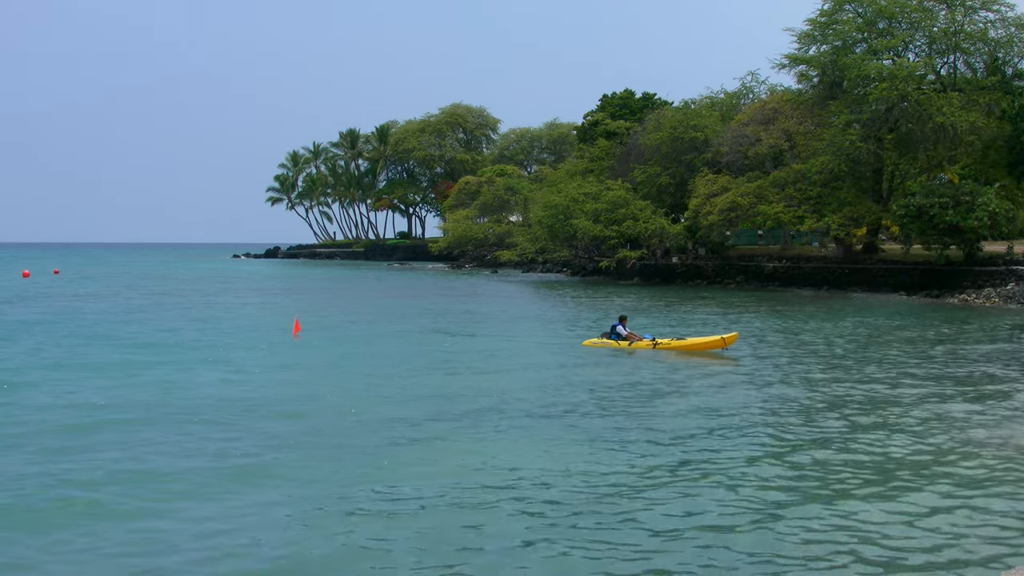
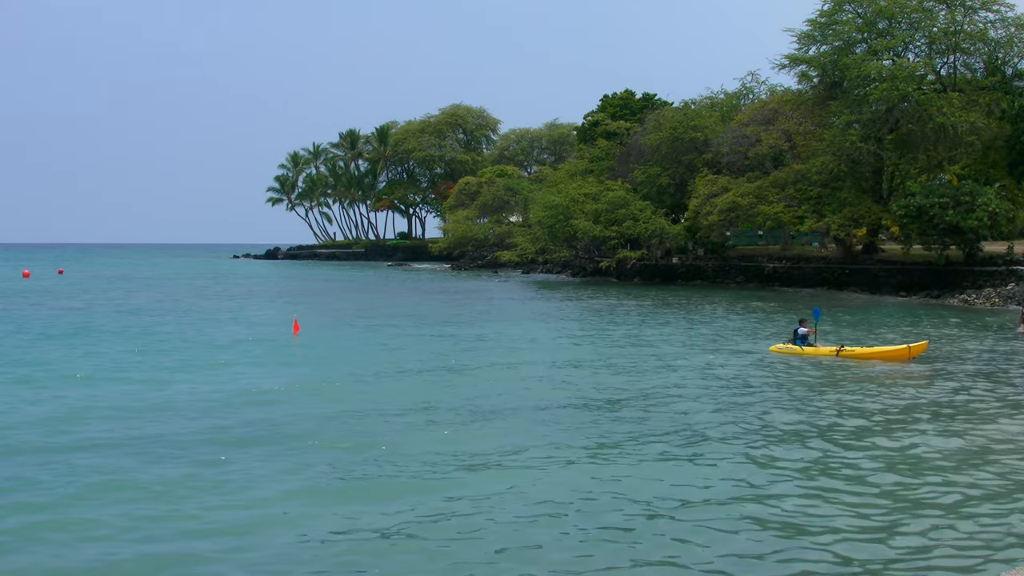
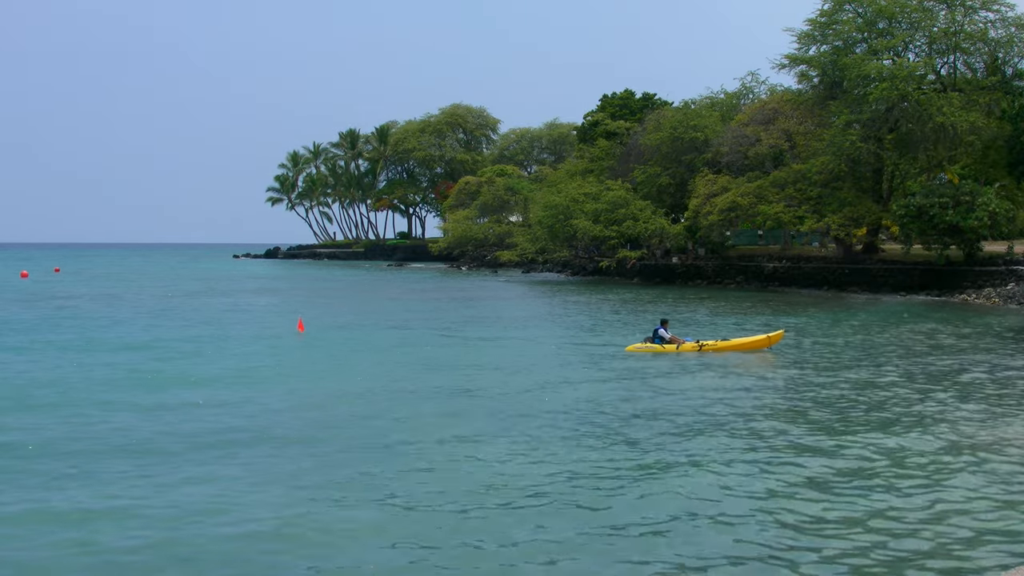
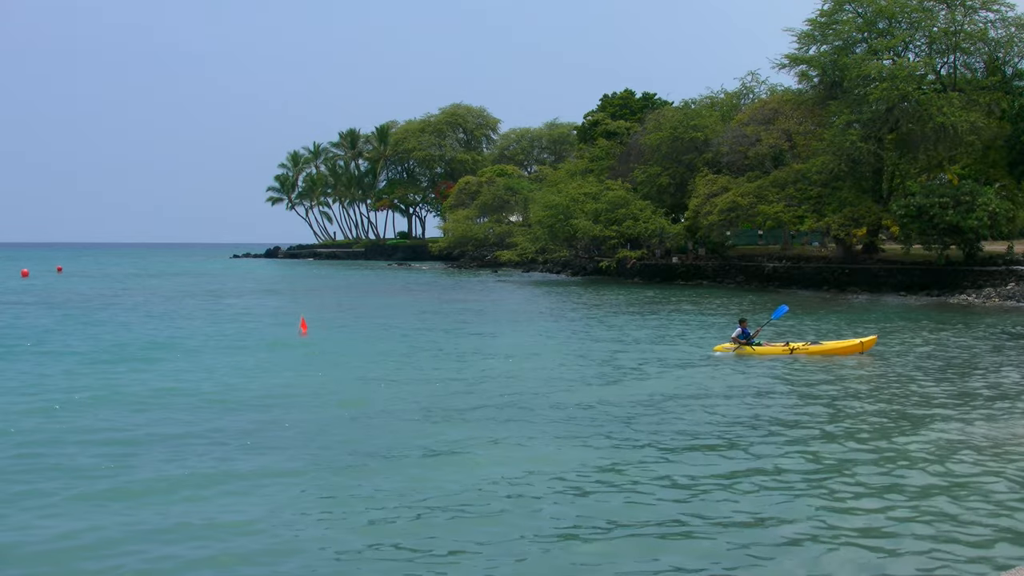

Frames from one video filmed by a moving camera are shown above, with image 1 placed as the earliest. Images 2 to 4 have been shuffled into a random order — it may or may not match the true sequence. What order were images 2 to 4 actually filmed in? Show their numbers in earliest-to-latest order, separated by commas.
3, 4, 2
